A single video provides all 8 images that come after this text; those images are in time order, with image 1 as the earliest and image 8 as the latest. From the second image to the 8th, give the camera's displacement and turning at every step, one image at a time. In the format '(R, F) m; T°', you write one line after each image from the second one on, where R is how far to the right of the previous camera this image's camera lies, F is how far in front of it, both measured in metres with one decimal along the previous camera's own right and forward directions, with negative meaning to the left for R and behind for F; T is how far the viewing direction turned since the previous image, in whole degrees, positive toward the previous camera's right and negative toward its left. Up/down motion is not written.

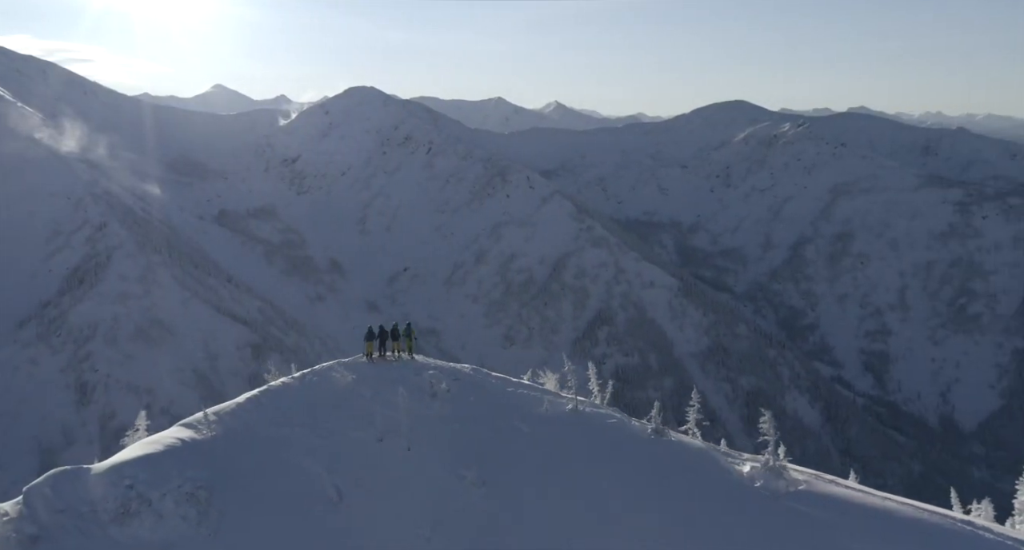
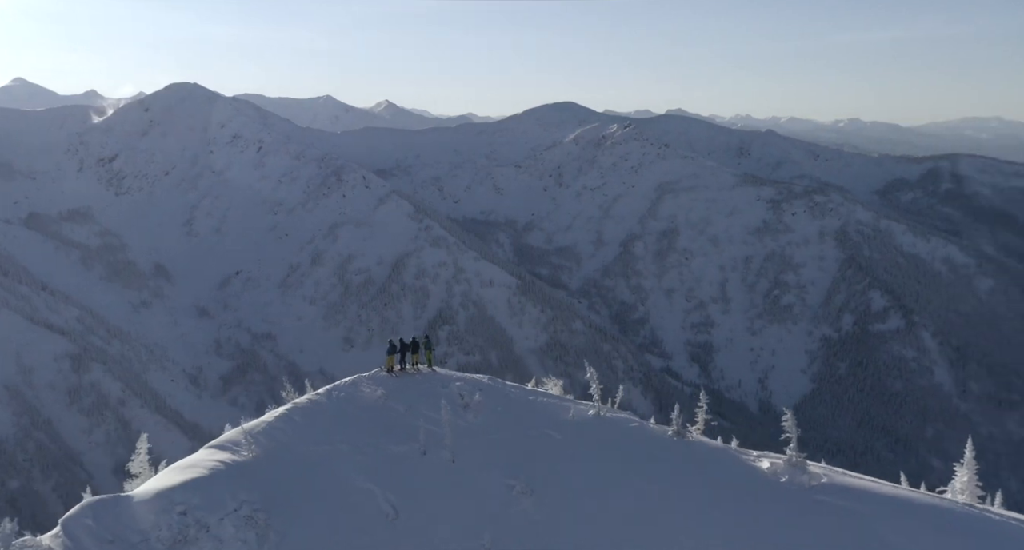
(-4.9, 0.0) m; +8°
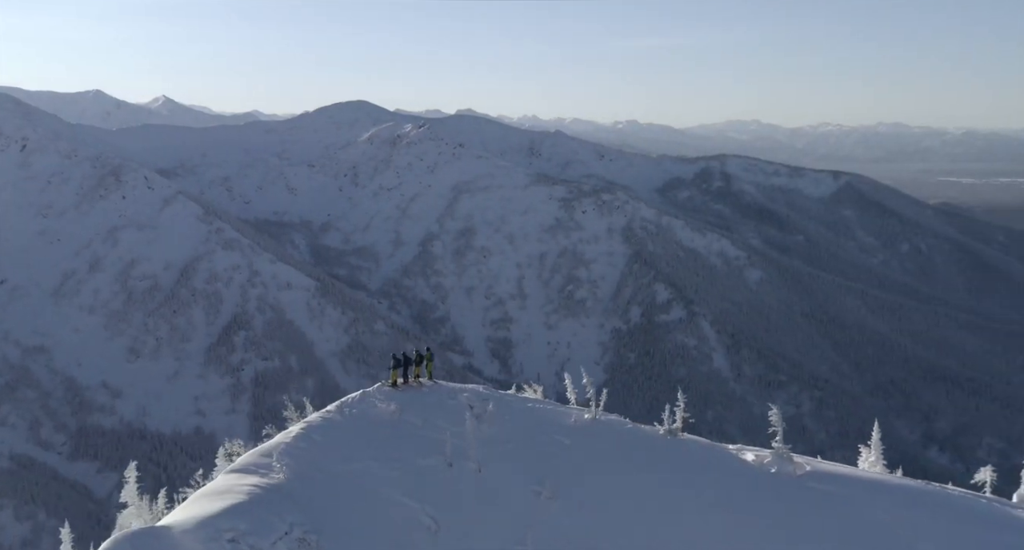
(-5.1, -0.3) m; +10°
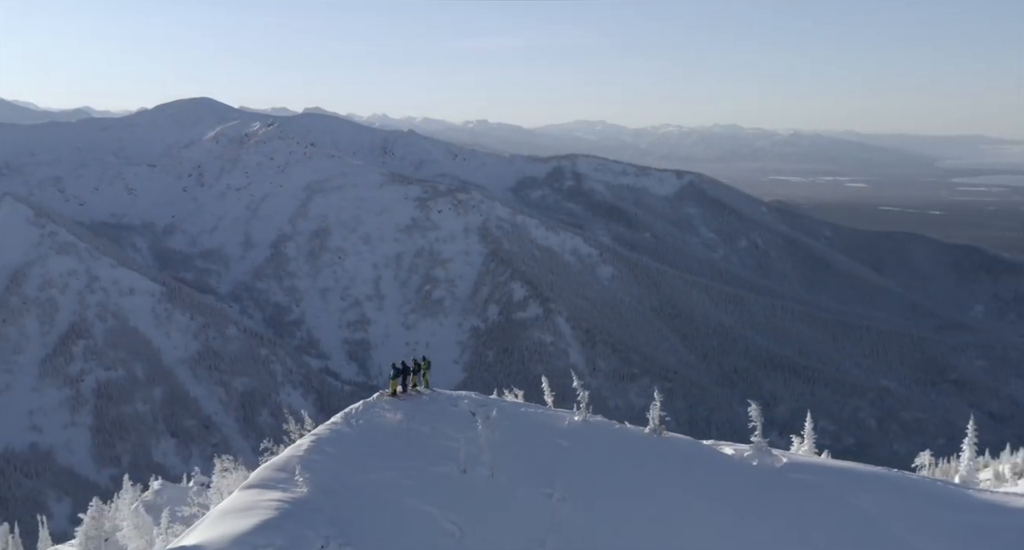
(-3.6, -0.5) m; +7°
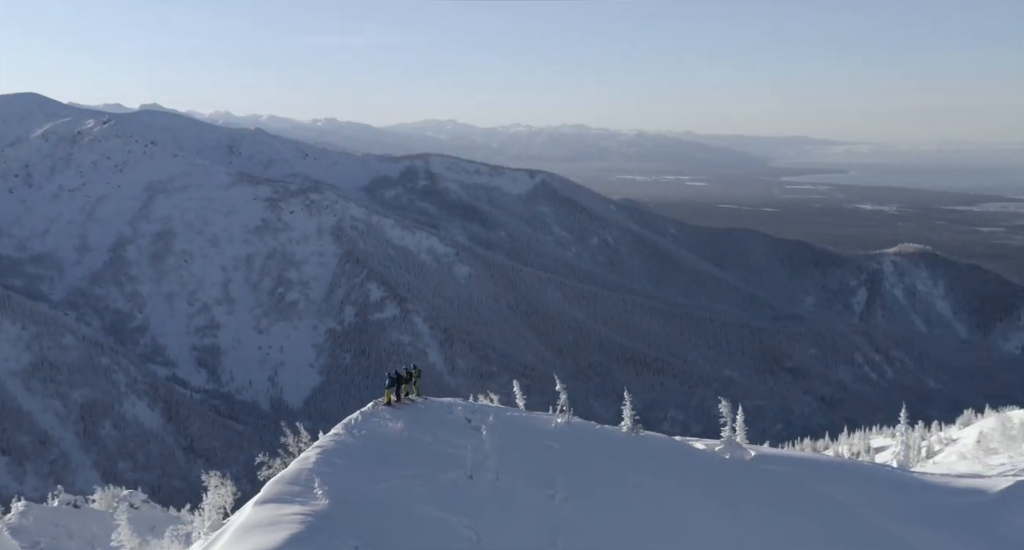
(-3.6, -0.6) m; +7°
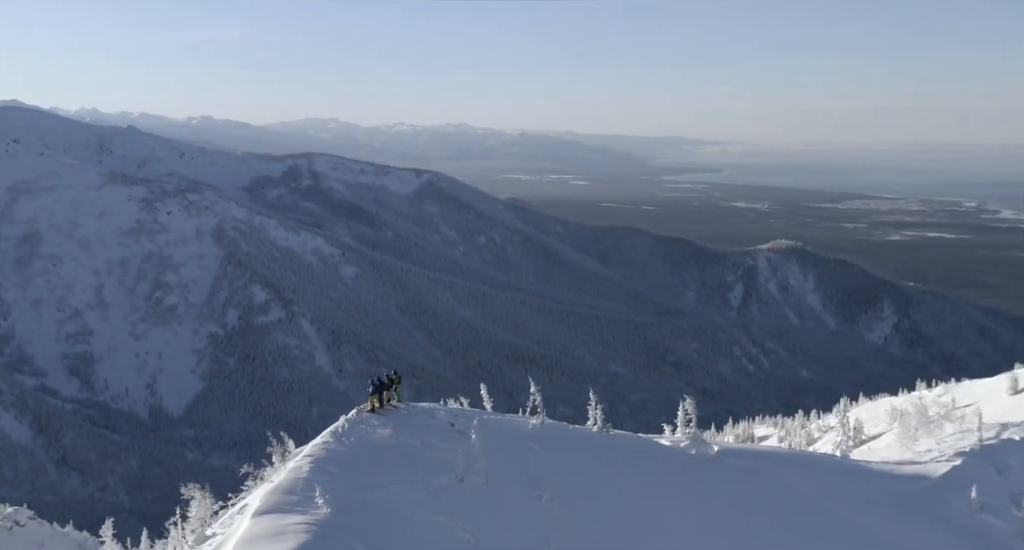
(-2.5, -0.5) m; +6°
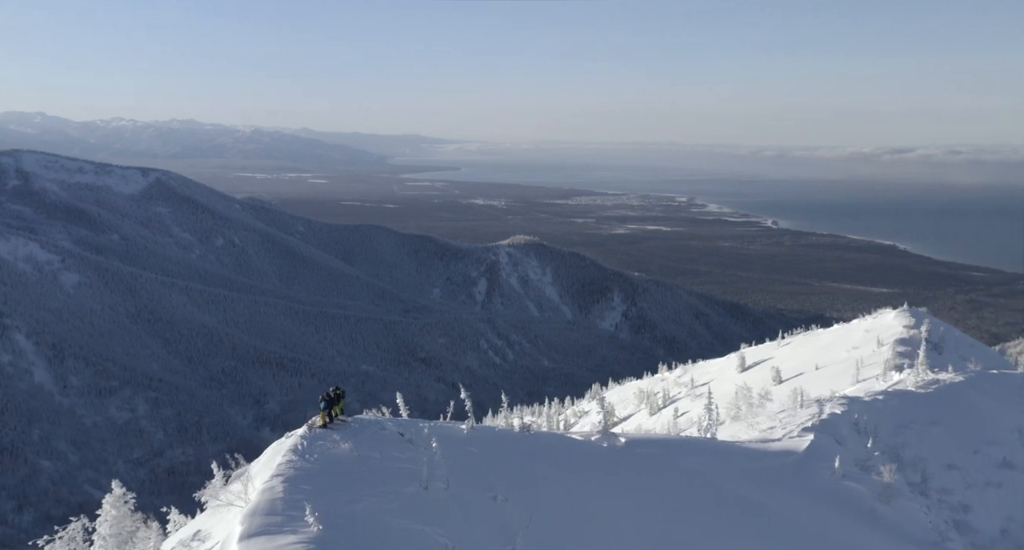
(-5.5, -0.8) m; +14°
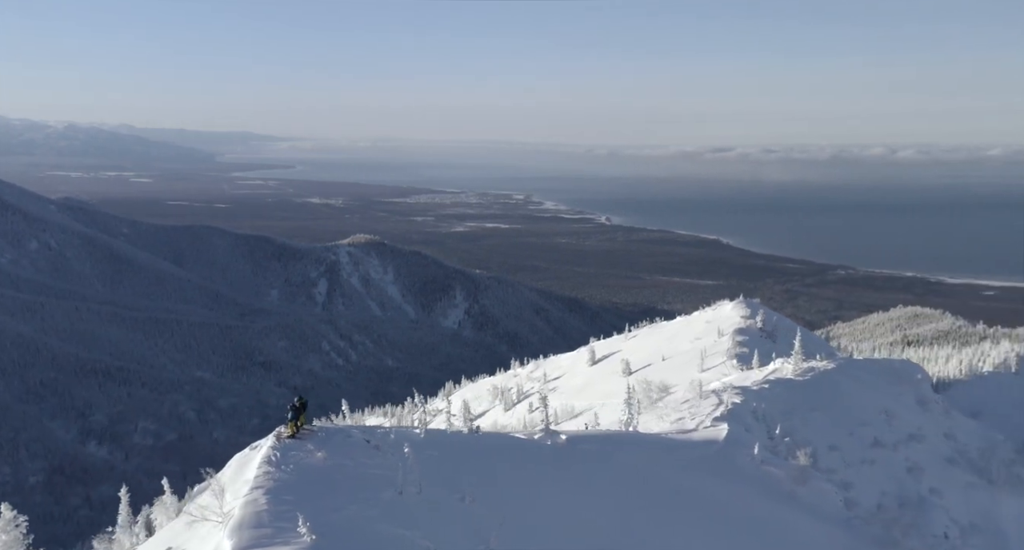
(-3.5, -0.8) m; +9°
